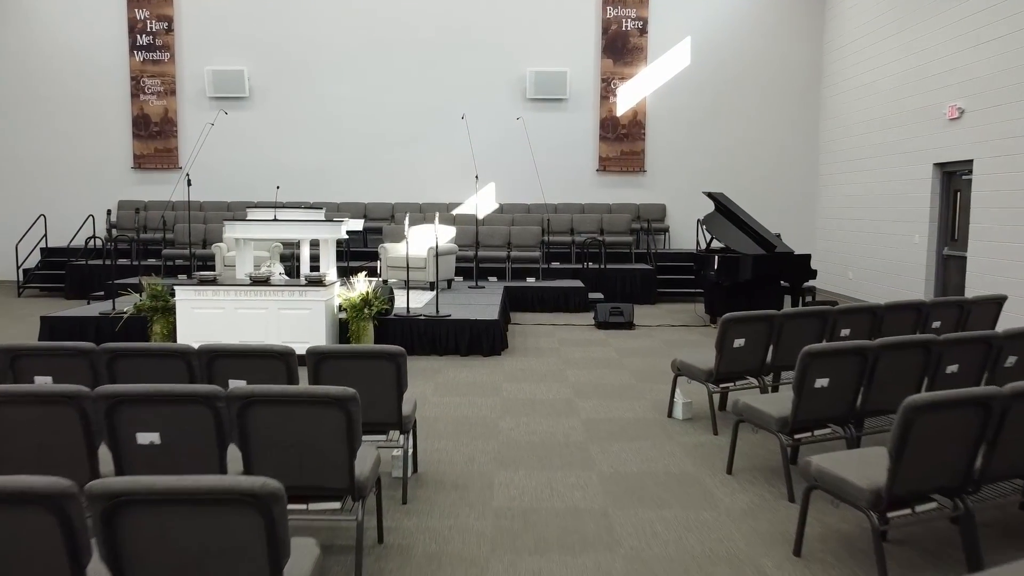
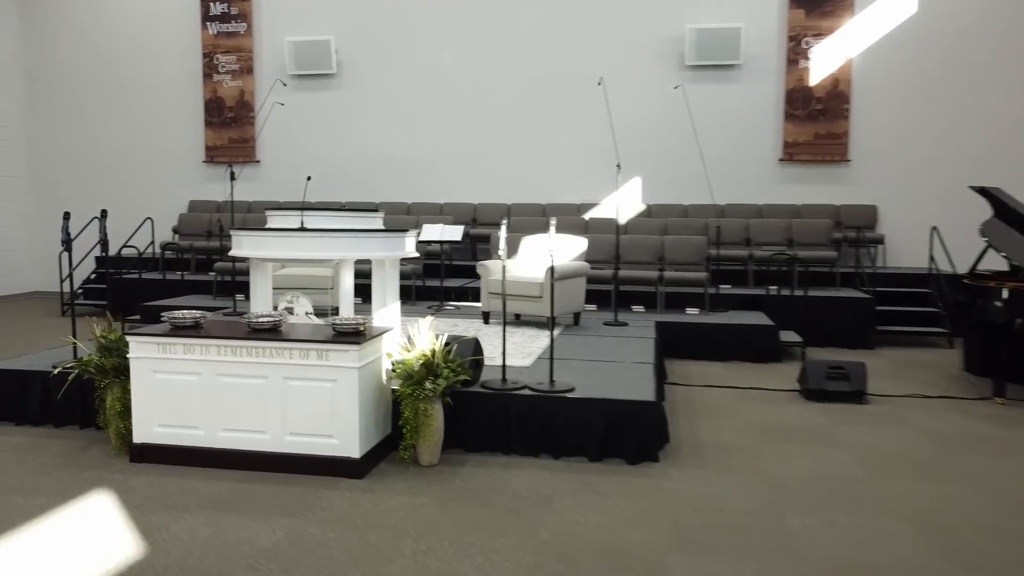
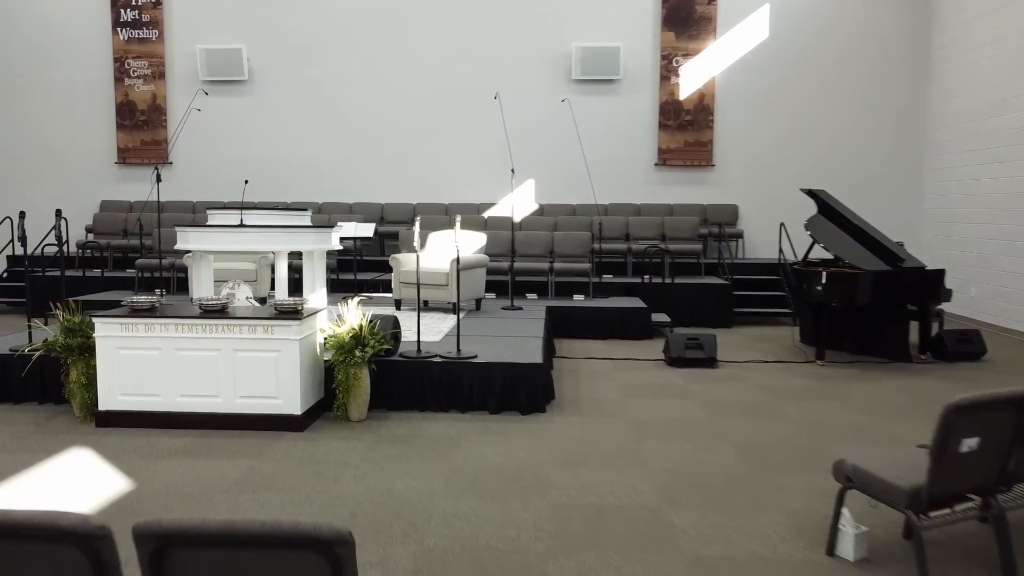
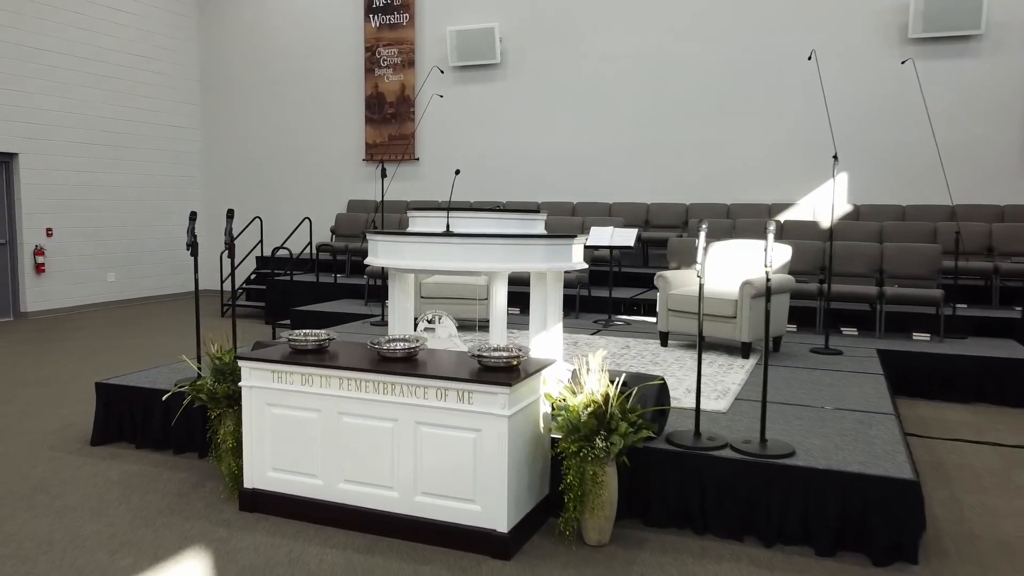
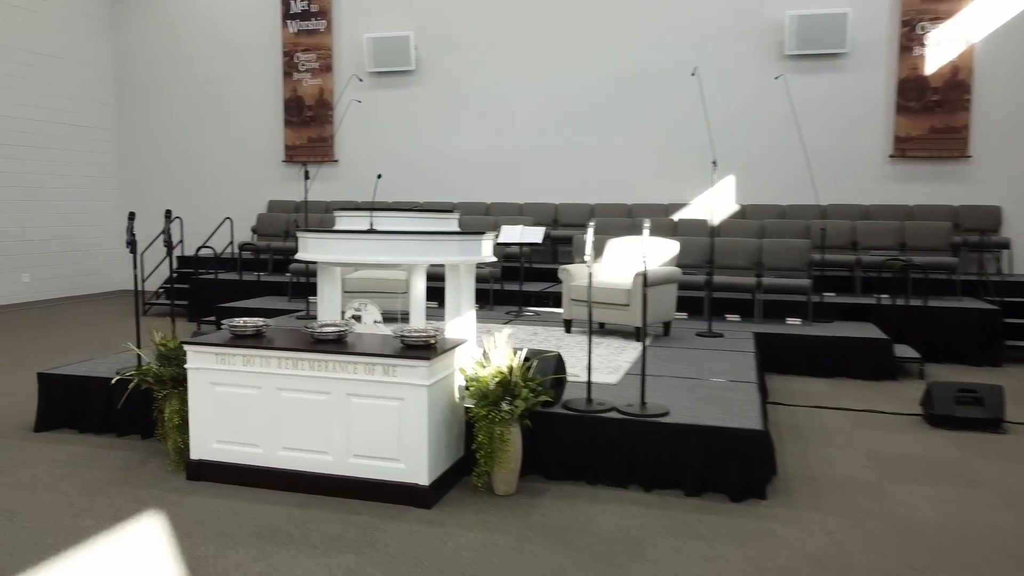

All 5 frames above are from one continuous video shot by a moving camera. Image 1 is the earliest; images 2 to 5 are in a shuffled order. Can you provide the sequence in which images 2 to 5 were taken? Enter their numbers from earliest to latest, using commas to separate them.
3, 2, 5, 4
